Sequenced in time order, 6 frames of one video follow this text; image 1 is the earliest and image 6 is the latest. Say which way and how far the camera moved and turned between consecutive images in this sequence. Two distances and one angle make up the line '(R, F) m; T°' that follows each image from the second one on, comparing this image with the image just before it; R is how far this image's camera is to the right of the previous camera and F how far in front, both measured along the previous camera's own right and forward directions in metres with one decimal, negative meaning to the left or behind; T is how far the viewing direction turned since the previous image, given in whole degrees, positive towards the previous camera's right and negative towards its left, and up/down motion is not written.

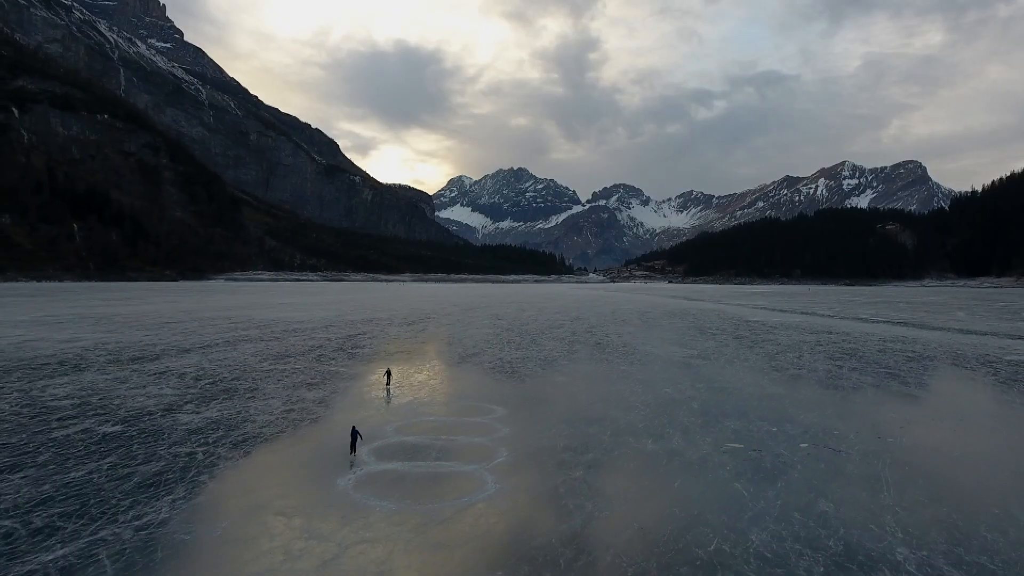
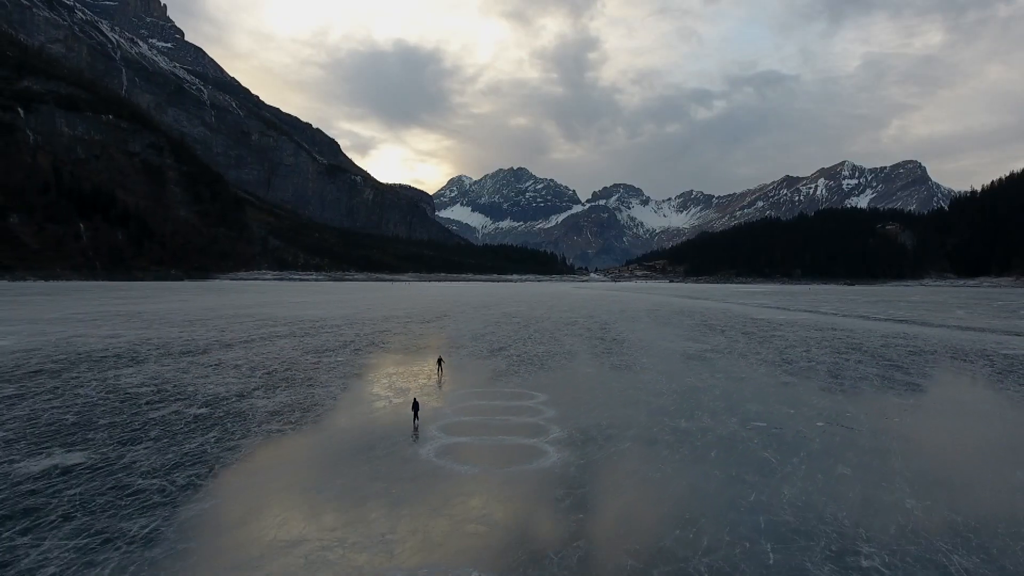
(-0.8, -0.9) m; 0°
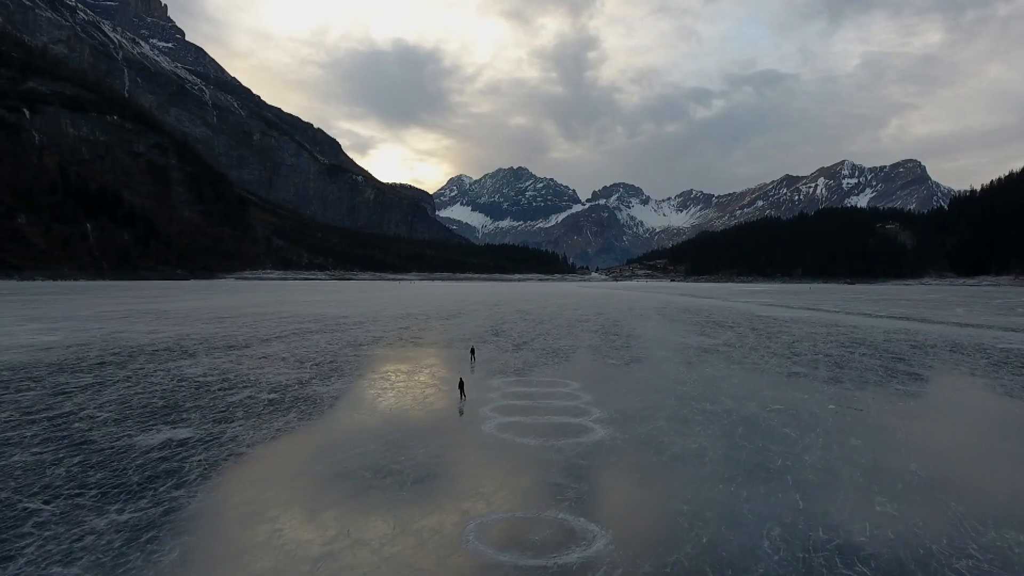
(-0.7, -0.9) m; 0°
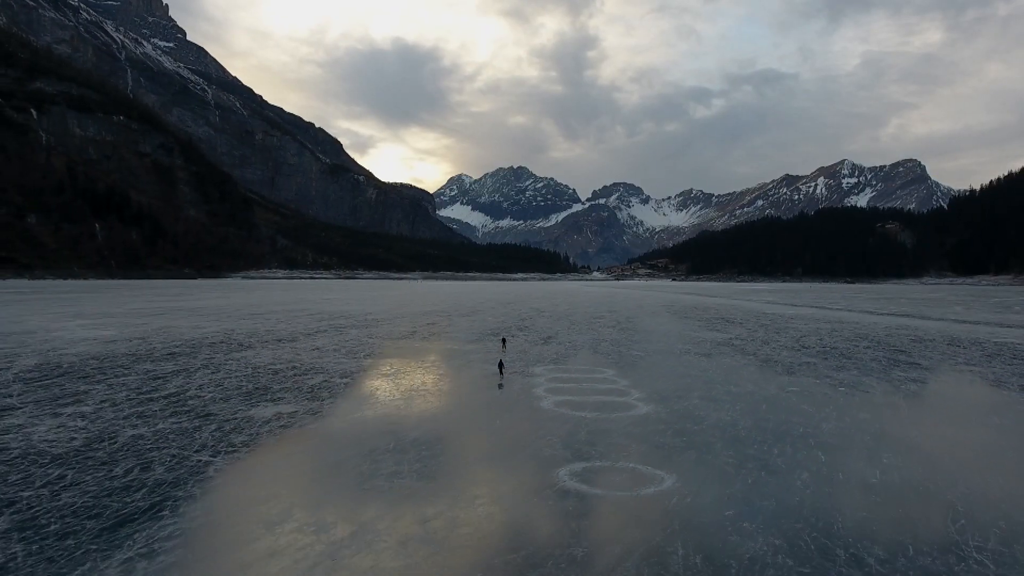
(-0.9, -1.1) m; 0°
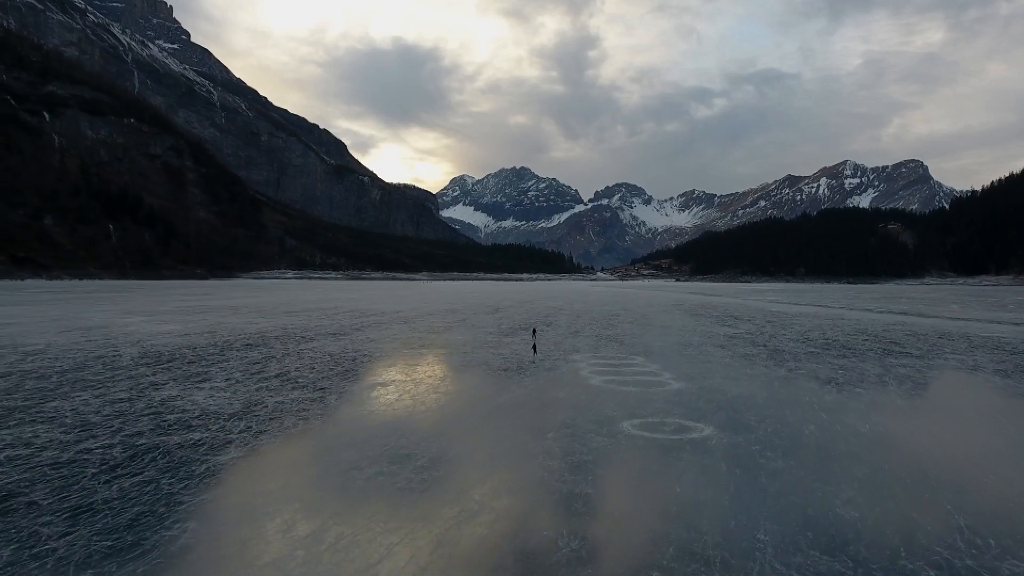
(-1.1, -1.7) m; 0°
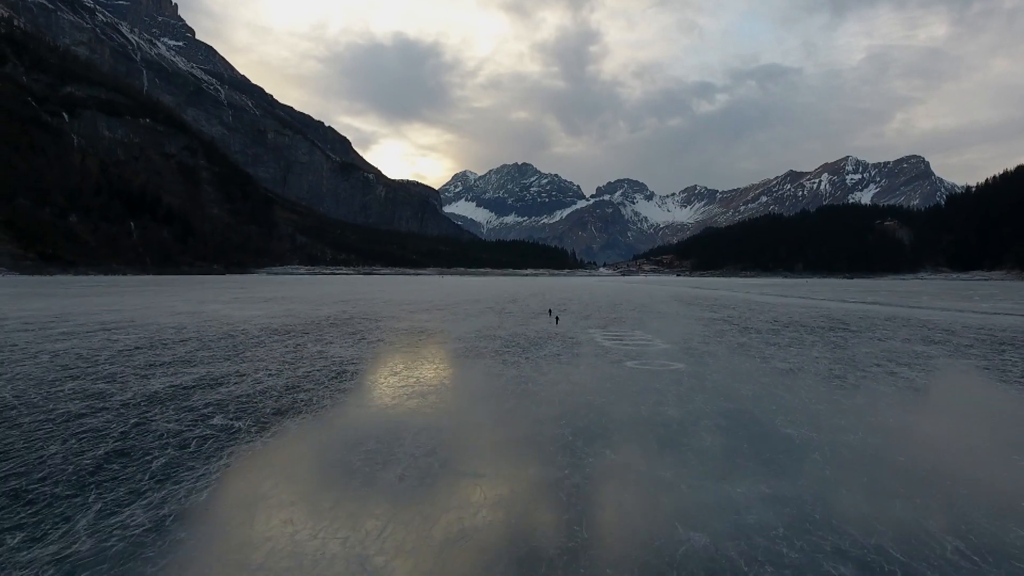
(-1.0, -4.1) m; 0°
